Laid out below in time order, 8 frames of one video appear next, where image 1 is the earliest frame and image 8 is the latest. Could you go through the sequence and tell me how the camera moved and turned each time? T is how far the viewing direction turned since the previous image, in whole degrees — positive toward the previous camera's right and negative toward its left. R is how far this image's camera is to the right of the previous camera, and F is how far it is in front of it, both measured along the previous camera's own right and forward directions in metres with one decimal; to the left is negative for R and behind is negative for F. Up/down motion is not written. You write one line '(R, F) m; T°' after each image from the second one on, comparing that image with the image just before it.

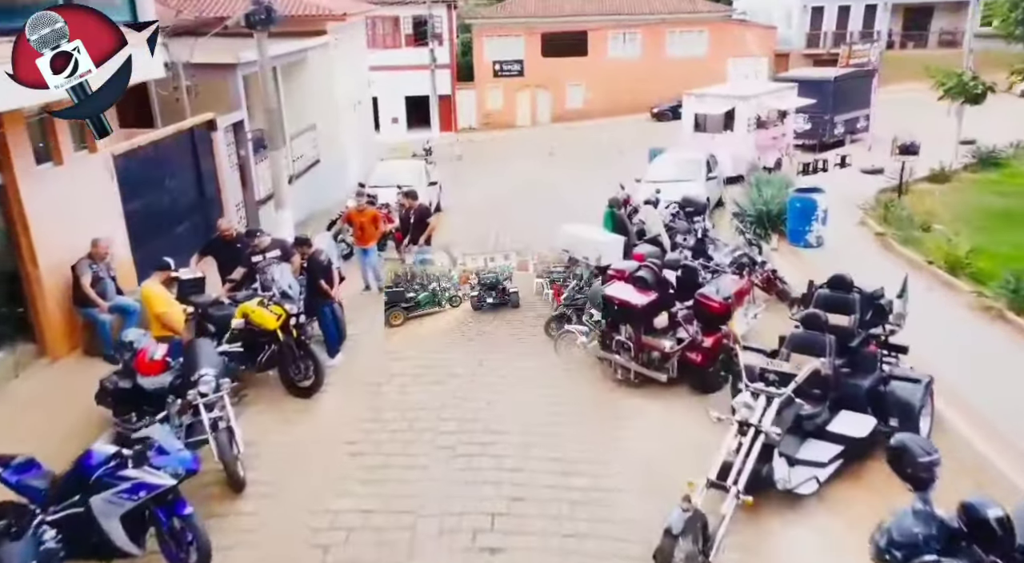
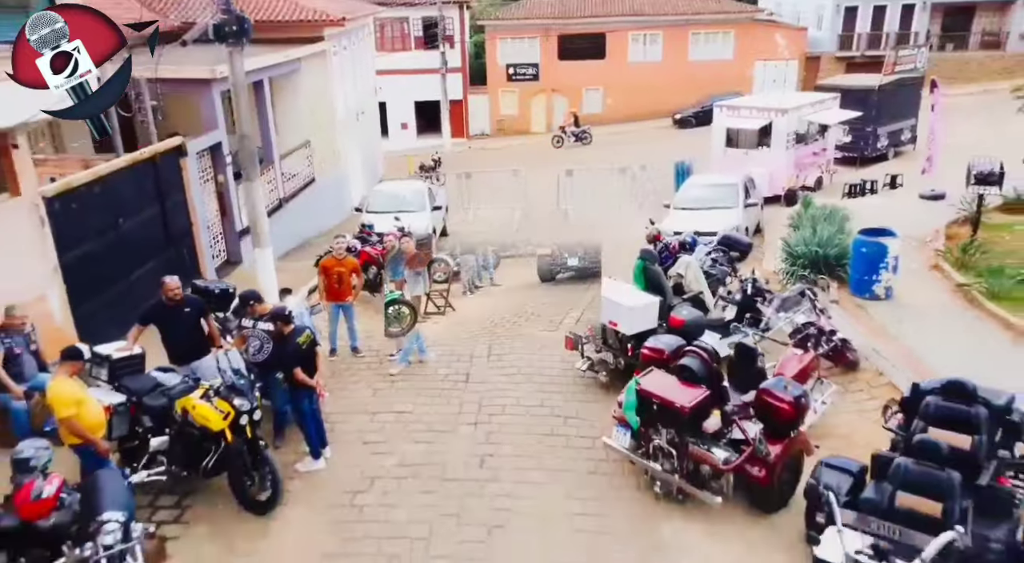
(0.0, +1.6) m; -1°
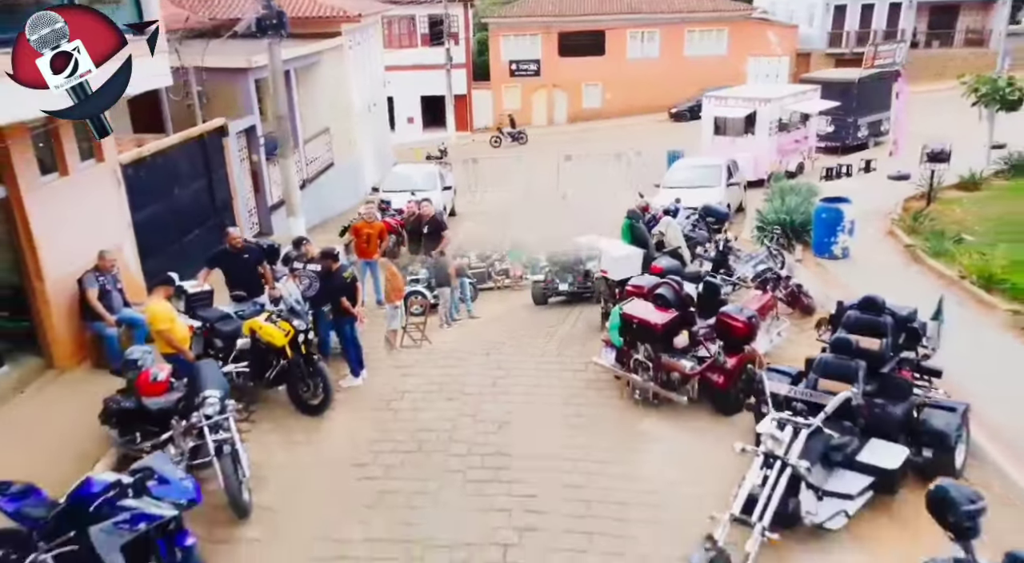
(-0.1, -1.3) m; 0°
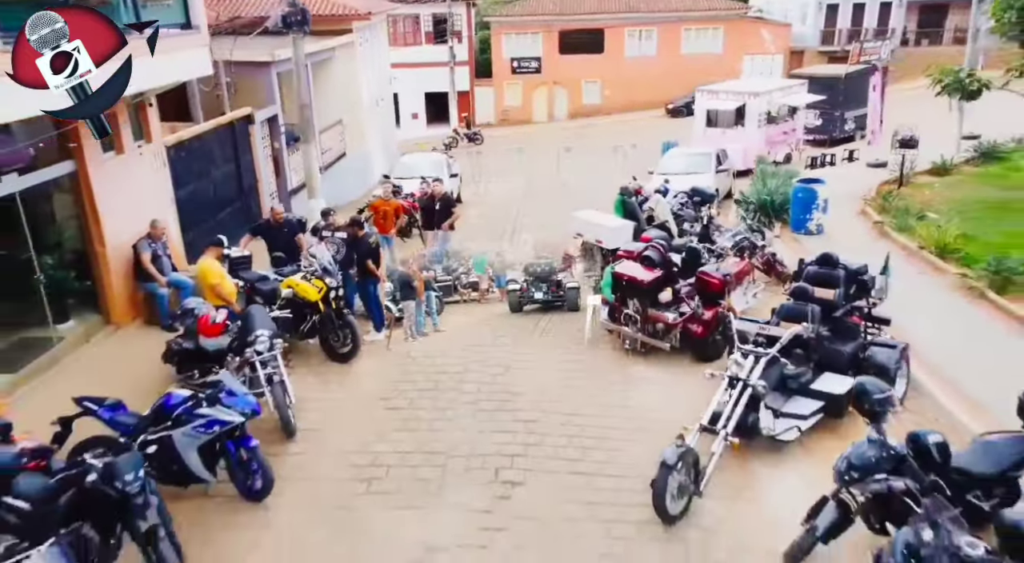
(-0.1, -1.0) m; 0°
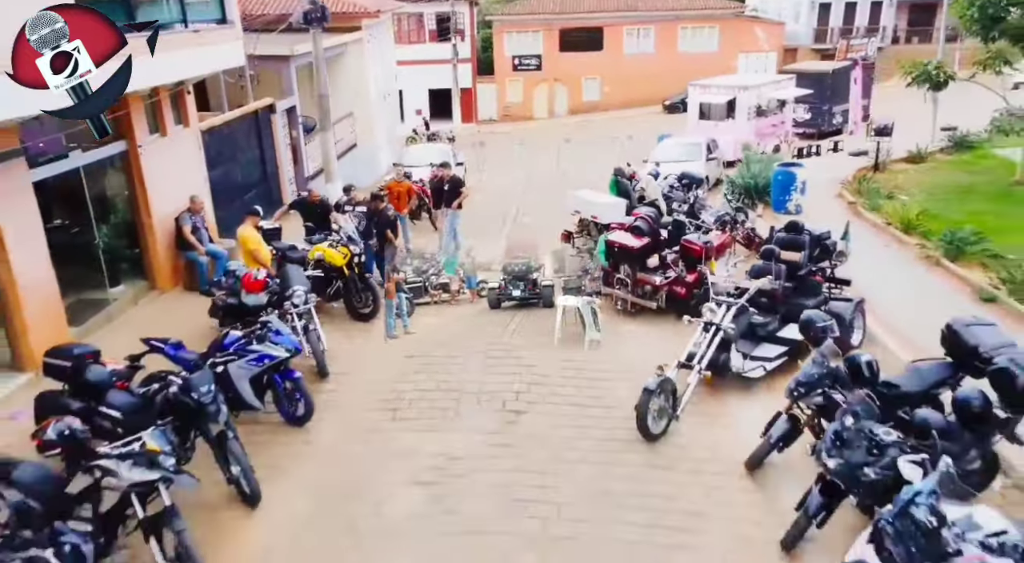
(0.0, -1.0) m; 0°
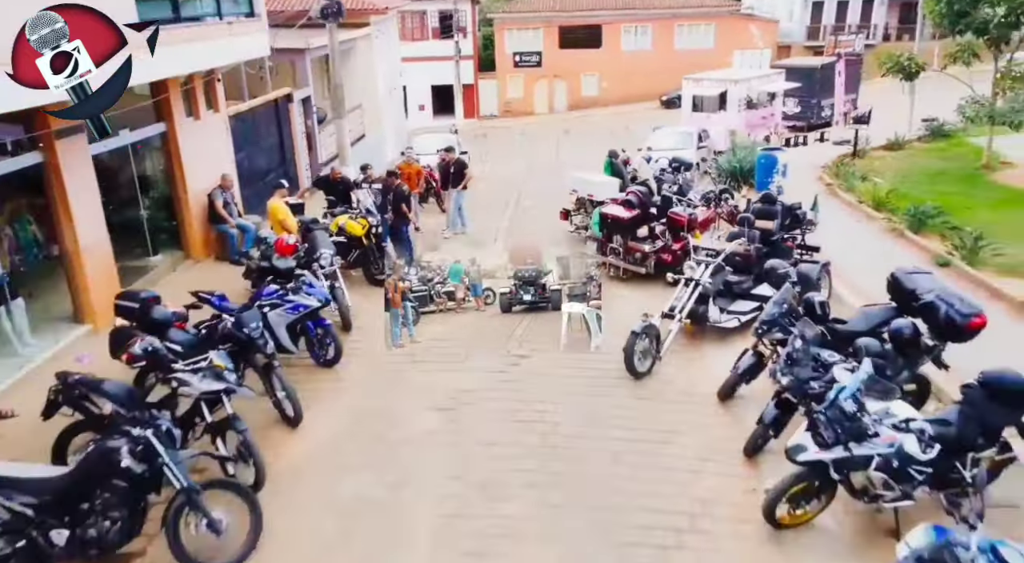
(0.0, -0.9) m; 0°
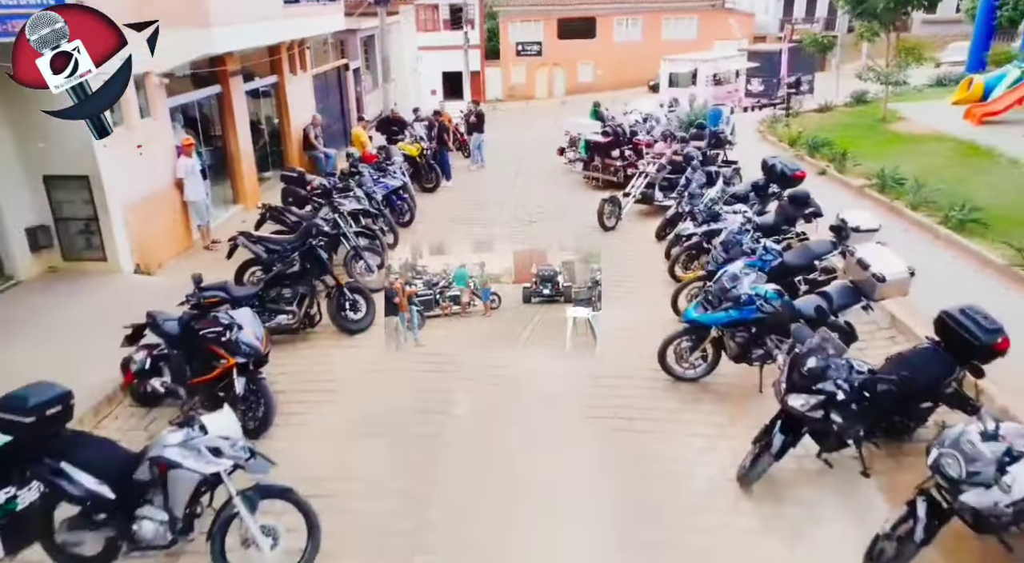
(-0.2, -4.1) m; 0°
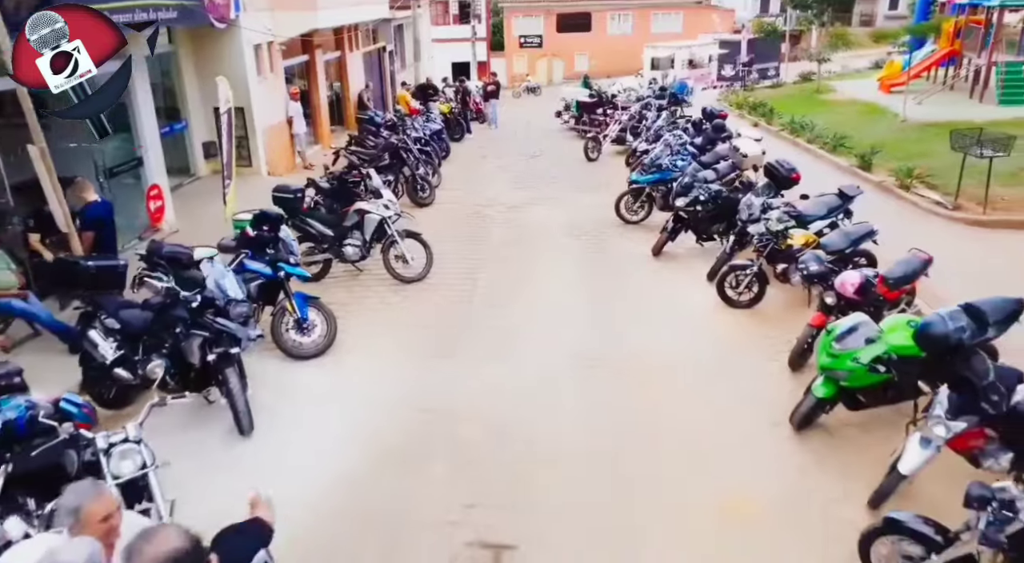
(-0.2, -4.3) m; 0°
